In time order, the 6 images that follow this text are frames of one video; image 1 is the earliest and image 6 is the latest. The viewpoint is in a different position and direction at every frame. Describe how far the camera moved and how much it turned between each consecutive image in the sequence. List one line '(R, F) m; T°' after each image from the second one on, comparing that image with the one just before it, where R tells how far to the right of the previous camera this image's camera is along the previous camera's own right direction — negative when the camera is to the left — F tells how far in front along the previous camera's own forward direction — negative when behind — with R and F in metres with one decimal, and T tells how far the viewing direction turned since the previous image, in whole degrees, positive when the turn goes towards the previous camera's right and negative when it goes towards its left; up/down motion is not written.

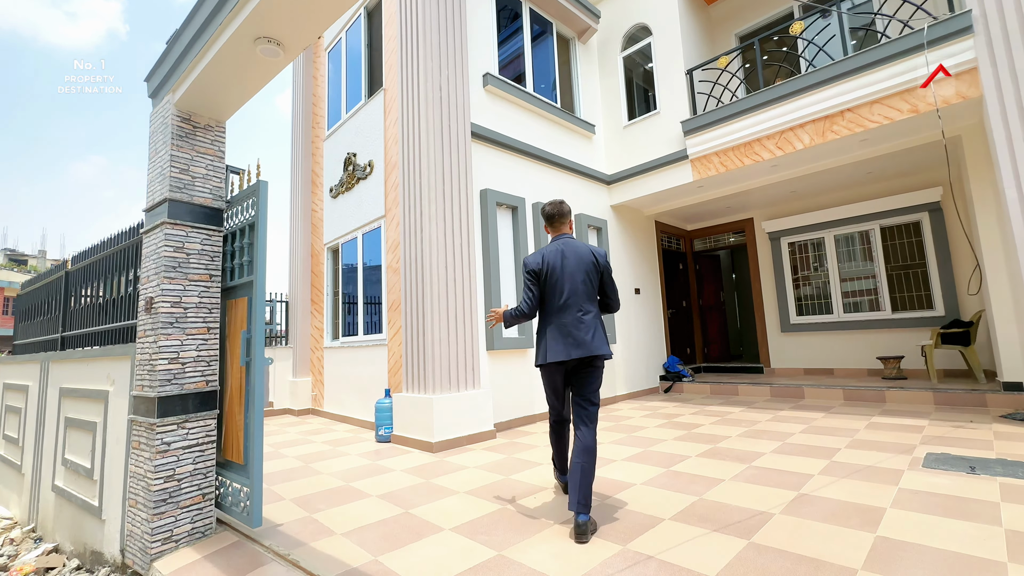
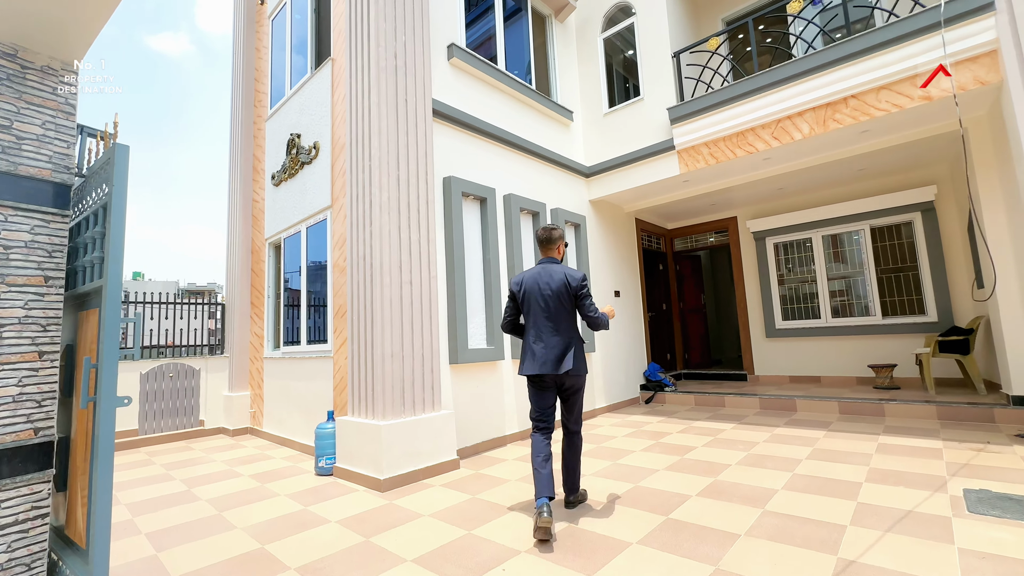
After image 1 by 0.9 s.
(0.0, +0.6) m; +4°
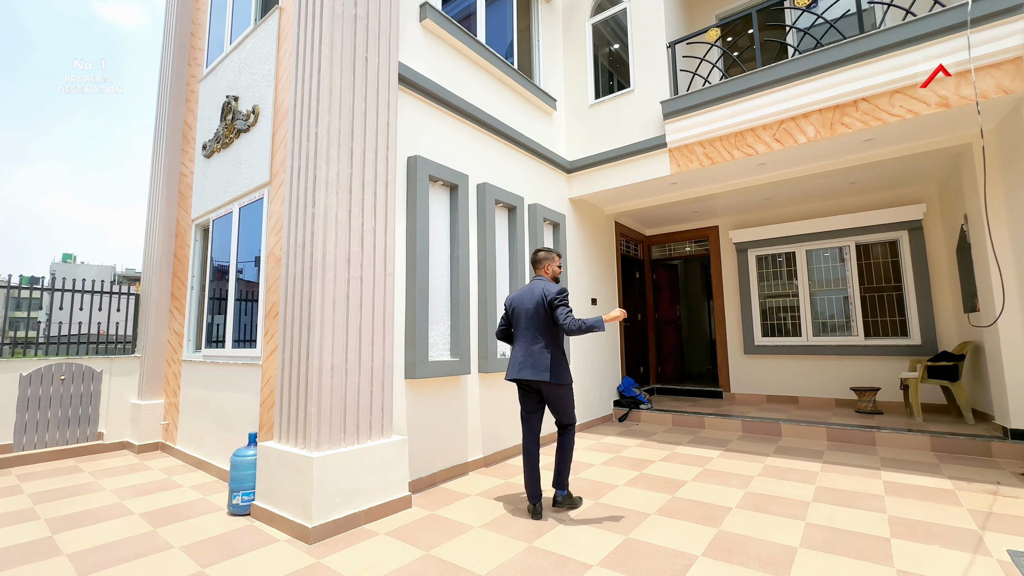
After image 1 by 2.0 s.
(-0.1, +0.6) m; +5°
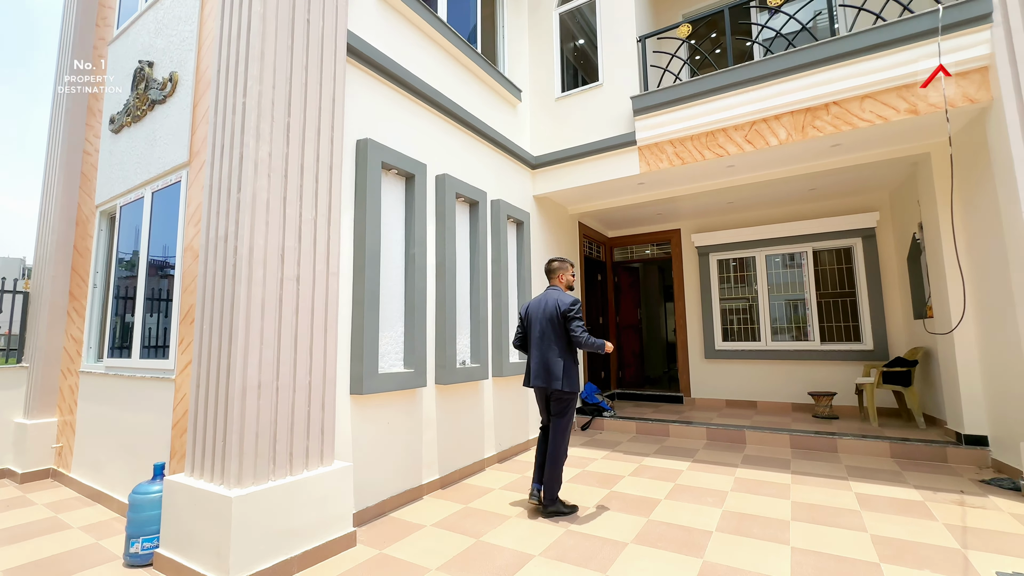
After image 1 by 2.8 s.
(-0.1, +0.3) m; +6°
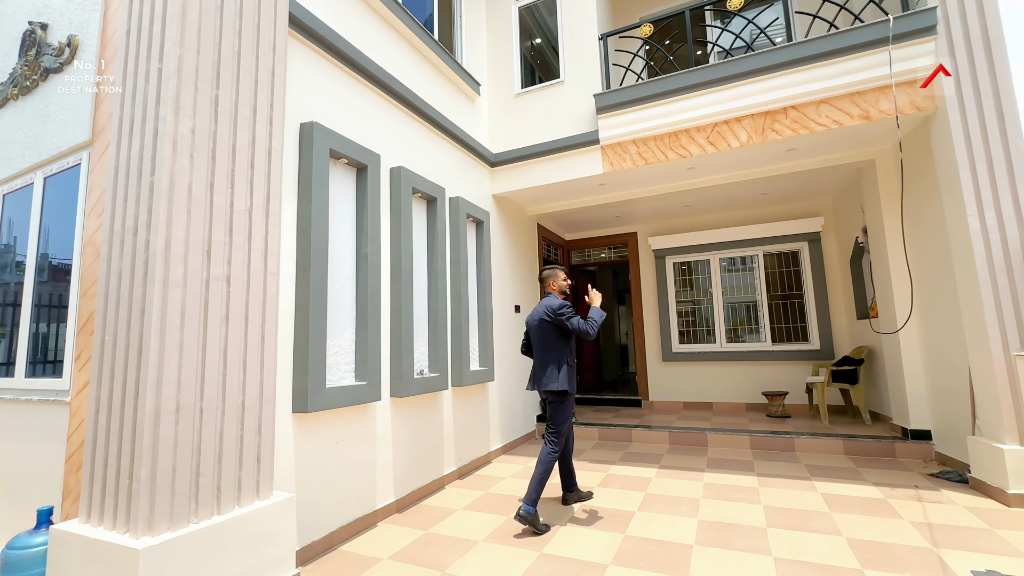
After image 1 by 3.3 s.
(-0.1, +0.2) m; +6°
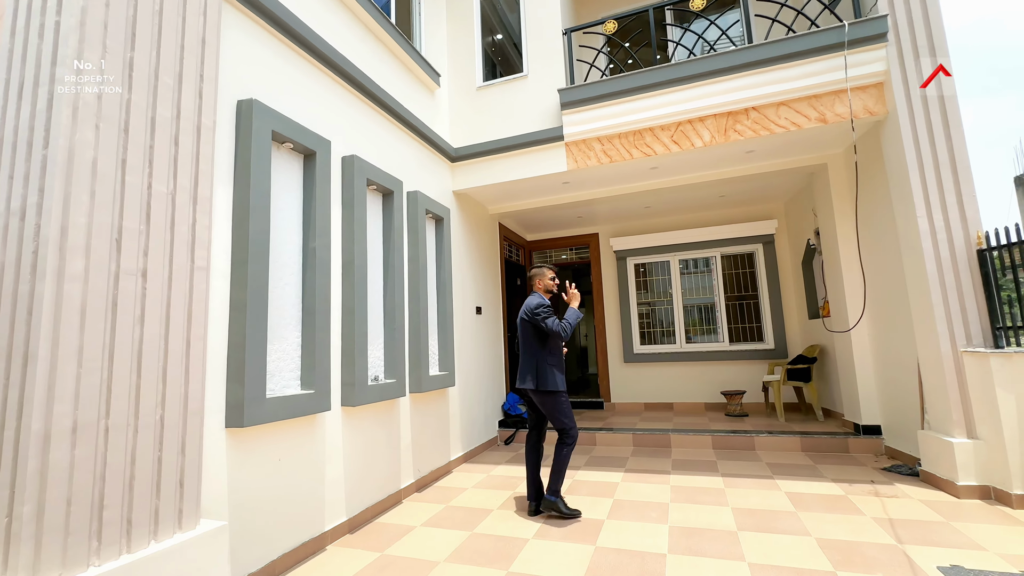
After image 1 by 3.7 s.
(0.0, +0.2) m; +5°
